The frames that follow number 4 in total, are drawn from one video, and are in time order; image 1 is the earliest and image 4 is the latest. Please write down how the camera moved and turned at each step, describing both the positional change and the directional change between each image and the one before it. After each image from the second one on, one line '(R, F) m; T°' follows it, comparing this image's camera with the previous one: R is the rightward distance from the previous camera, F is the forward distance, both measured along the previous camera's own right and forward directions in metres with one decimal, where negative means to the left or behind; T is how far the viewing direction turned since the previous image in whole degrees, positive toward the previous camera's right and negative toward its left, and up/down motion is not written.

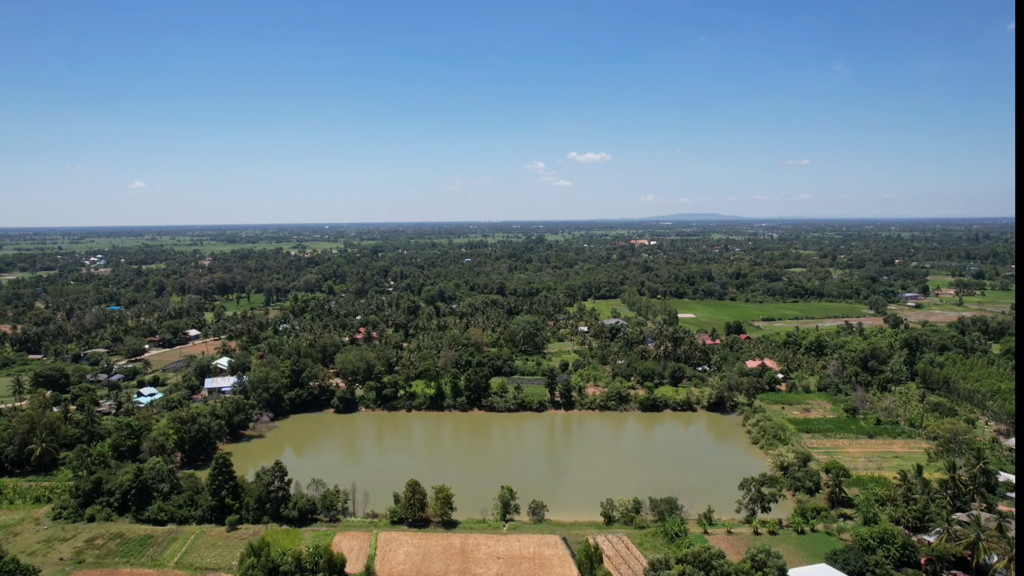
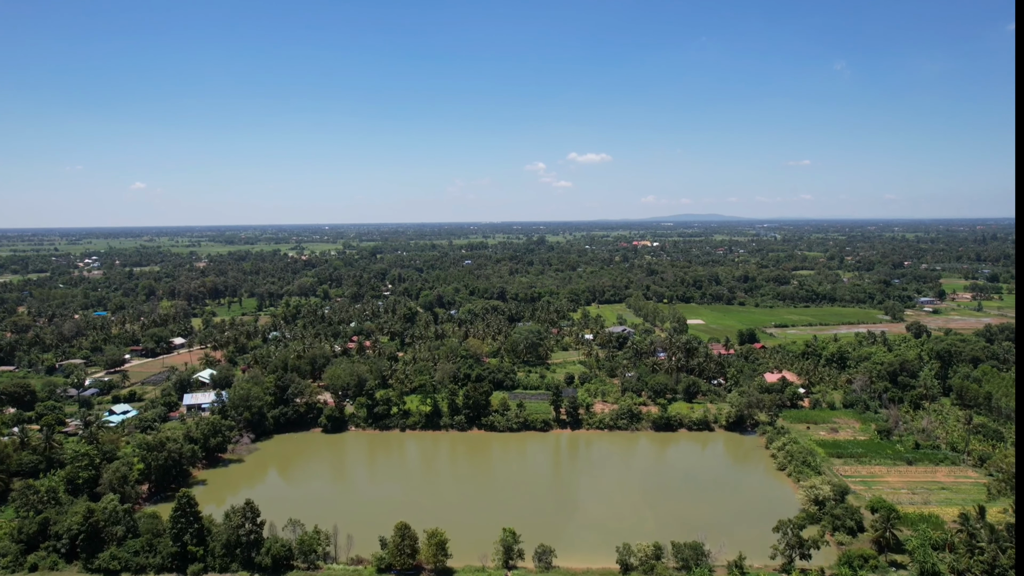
(-0.1, +2.6) m; 0°
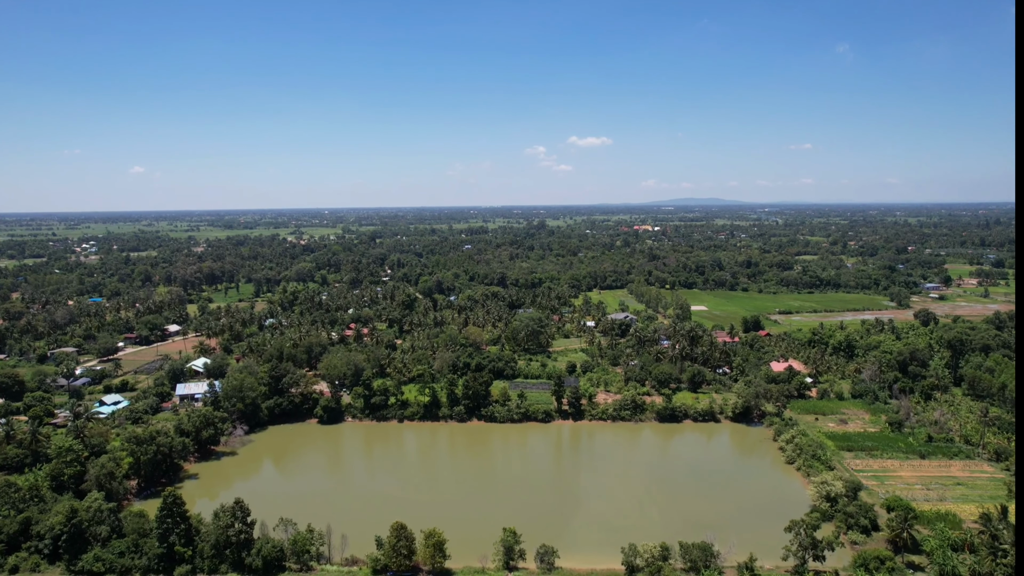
(0.0, +1.0) m; 0°
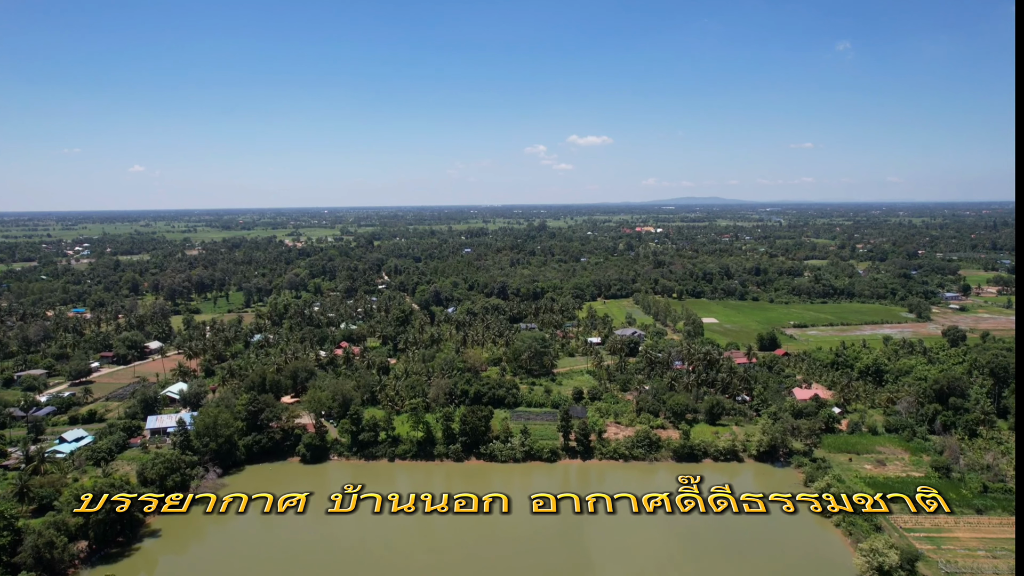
(-0.1, +2.8) m; 0°
